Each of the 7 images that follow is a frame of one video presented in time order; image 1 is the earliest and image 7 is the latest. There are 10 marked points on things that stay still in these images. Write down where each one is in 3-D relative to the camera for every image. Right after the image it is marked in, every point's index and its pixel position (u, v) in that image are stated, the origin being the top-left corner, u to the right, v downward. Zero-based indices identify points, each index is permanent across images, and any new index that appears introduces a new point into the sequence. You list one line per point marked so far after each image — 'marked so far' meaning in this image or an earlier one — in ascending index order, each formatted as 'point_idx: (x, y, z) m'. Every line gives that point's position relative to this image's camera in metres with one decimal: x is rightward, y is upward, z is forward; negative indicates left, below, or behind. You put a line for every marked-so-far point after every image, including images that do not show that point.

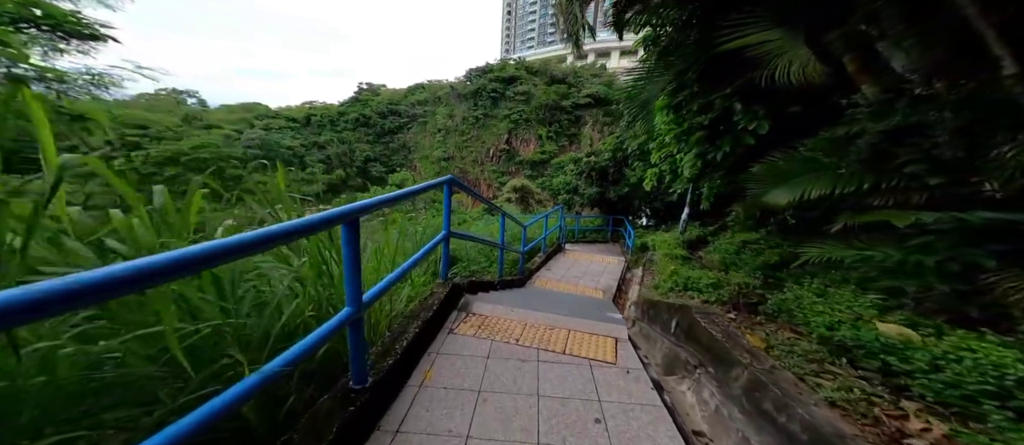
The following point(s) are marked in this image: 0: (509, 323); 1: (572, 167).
0: (0.0, -0.6, +2.0) m
1: (+2.0, +1.9, +10.7) m
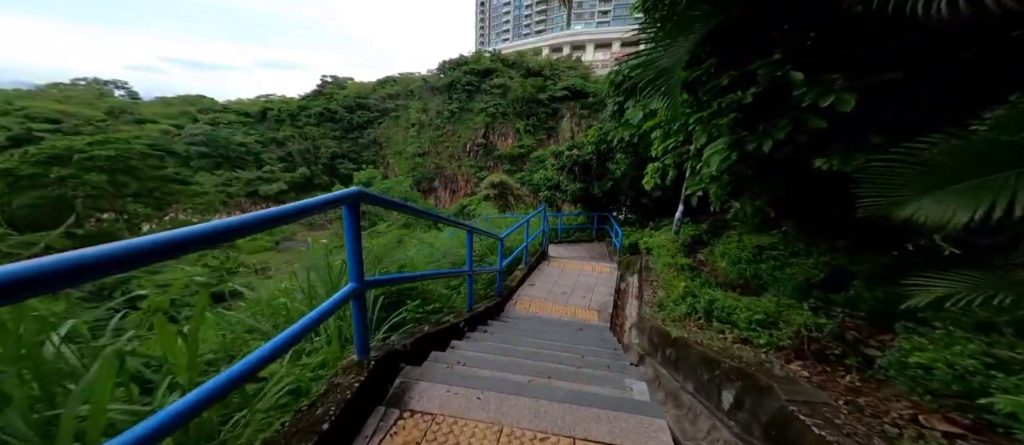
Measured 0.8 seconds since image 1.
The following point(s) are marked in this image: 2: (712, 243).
0: (-0.1, -0.8, +1.2) m
1: (+1.3, +2.0, +10.0) m
2: (+3.3, -0.4, +5.2) m
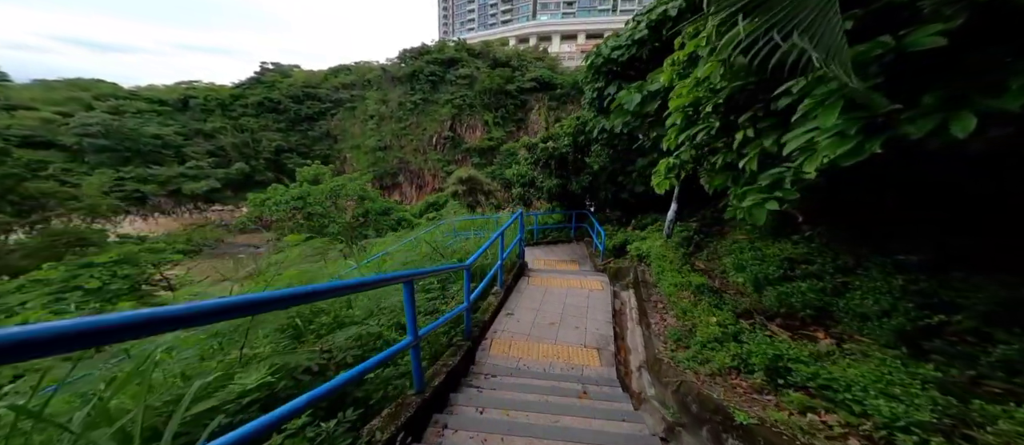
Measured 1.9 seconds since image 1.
0: (-0.1, -1.0, +0.3) m
1: (+0.4, +2.0, +9.1) m
2: (+2.9, -0.4, +4.5) m
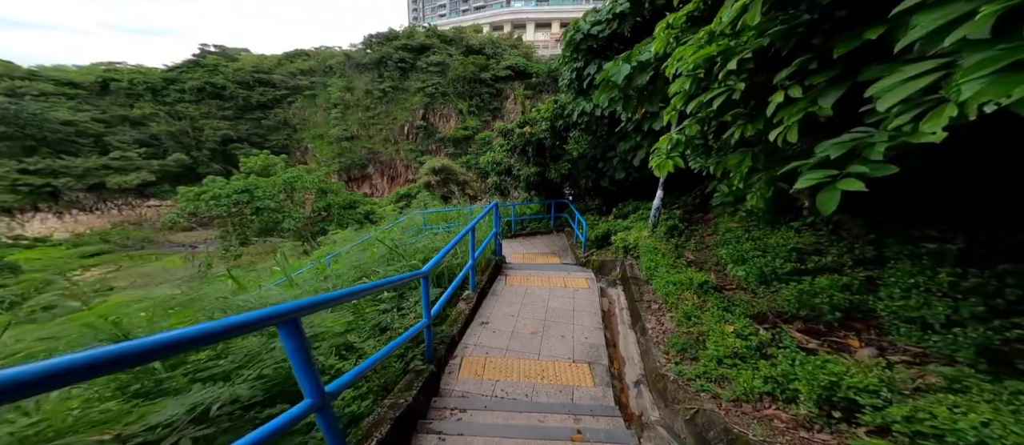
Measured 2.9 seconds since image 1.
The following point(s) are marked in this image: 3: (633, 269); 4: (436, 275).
0: (-0.1, -1.0, -0.3) m
1: (-0.3, +2.2, +8.5) m
2: (+2.5, -0.2, +4.2) m
3: (+1.4, -0.6, +3.8) m
4: (-0.8, -0.6, +3.3) m
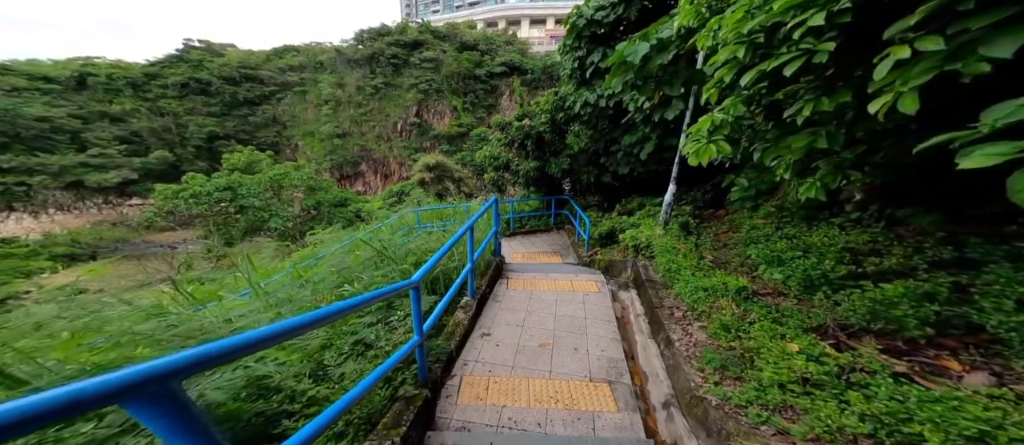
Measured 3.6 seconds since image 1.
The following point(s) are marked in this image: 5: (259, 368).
0: (0.0, -1.0, -0.6) m
1: (-0.4, +2.2, +8.1) m
2: (+2.6, -0.2, +3.9) m
3: (+1.5, -0.5, +3.4) m
4: (-0.8, -0.5, +2.9) m
5: (-1.3, -0.8, +1.7) m
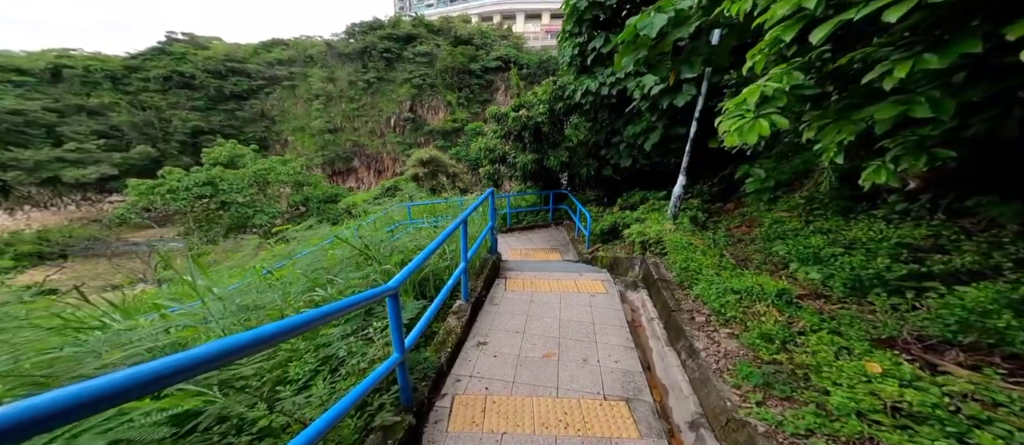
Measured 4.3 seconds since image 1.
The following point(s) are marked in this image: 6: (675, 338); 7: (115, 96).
0: (0.0, -0.9, -1.0) m
1: (-0.5, +2.3, +7.7) m
2: (+2.6, -0.1, +3.6) m
3: (+1.5, -0.5, +3.1) m
4: (-0.8, -0.5, +2.6) m
5: (-1.3, -0.7, +1.3) m
6: (+1.2, -0.9, +2.4) m
7: (-23.0, +7.4, +18.2) m
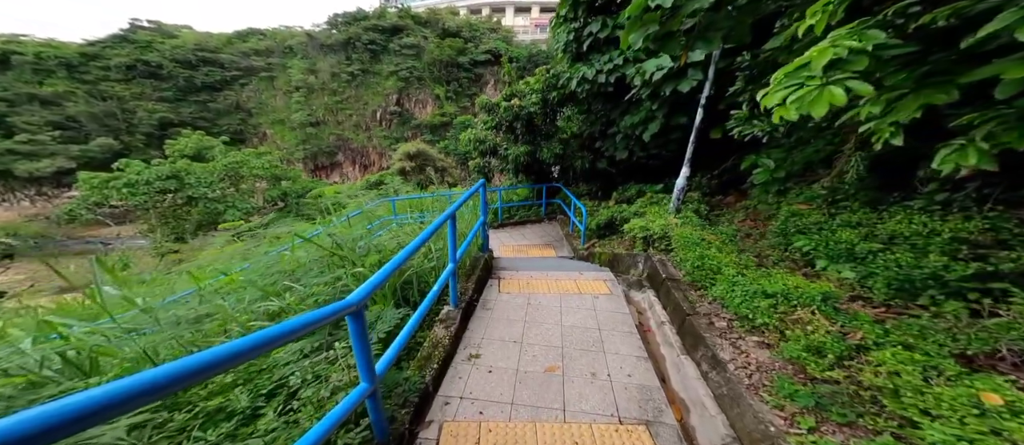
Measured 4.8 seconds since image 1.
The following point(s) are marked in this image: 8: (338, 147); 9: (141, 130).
0: (+0.1, -0.9, -1.3) m
1: (-0.7, +2.4, +7.4) m
2: (+2.5, 0.0, +3.3) m
3: (+1.4, -0.4, +2.8) m
4: (-0.8, -0.4, +2.2) m
5: (-1.3, -0.7, +1.0) m
6: (+1.2, -0.8, +2.1) m
7: (-23.6, +7.5, +17.0) m
8: (-10.7, +4.6, +19.4) m
9: (-19.6, +4.9, +16.8) m
